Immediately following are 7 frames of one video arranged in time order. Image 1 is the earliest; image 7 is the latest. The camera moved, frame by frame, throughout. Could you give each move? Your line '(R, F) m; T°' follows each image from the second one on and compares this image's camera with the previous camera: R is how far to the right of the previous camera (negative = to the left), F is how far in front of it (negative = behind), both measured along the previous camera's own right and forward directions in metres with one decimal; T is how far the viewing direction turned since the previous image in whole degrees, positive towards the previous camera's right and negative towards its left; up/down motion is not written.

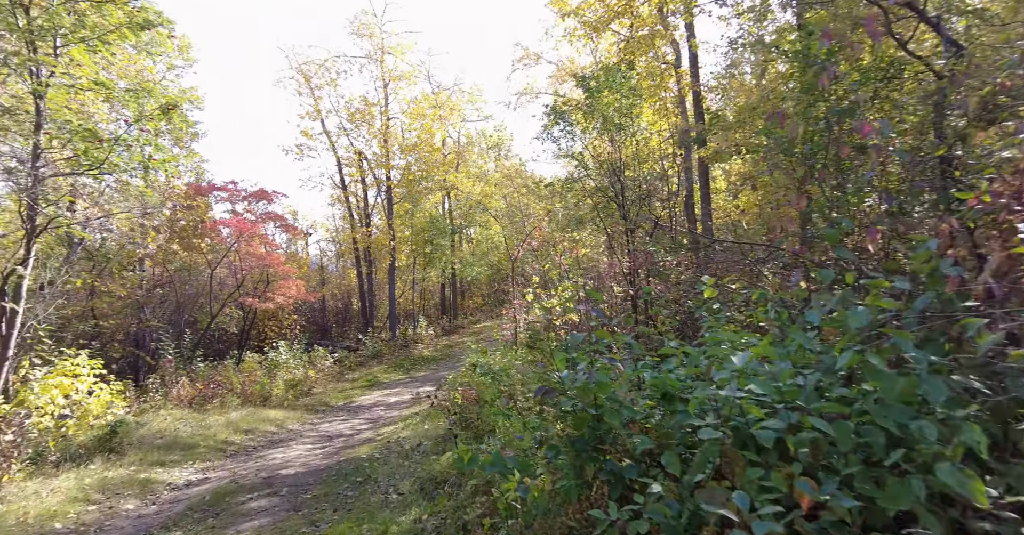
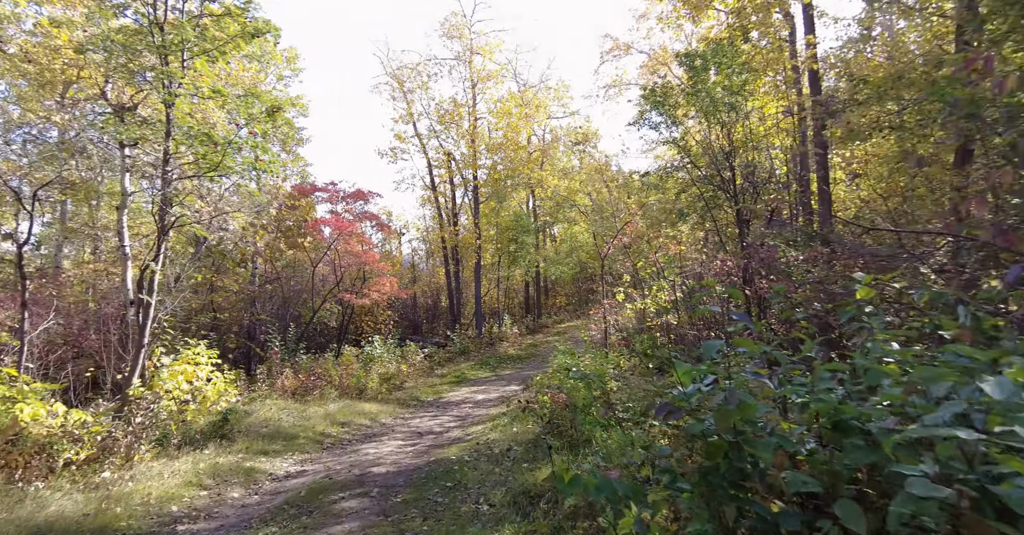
(-0.1, +0.3) m; -9°
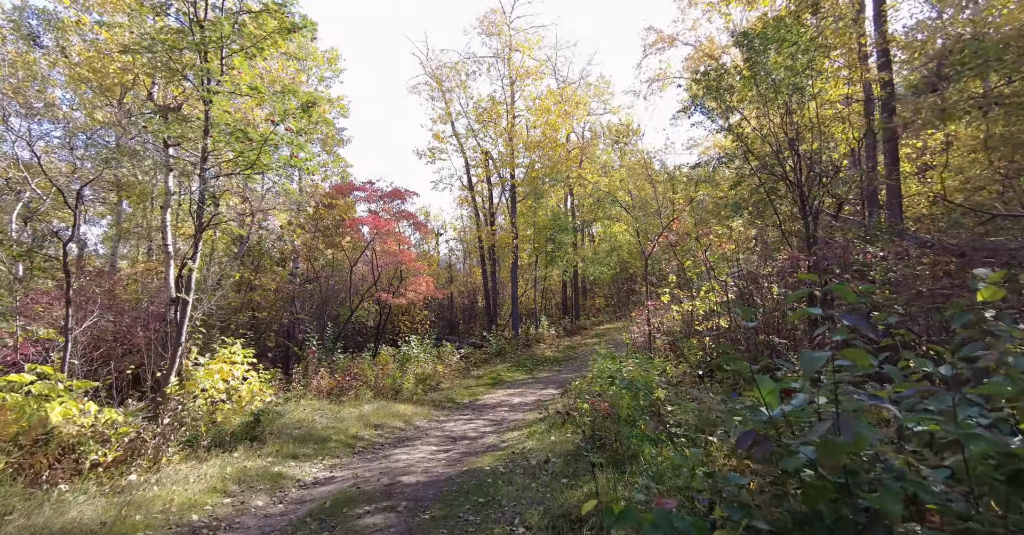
(0.0, +0.4) m; -4°
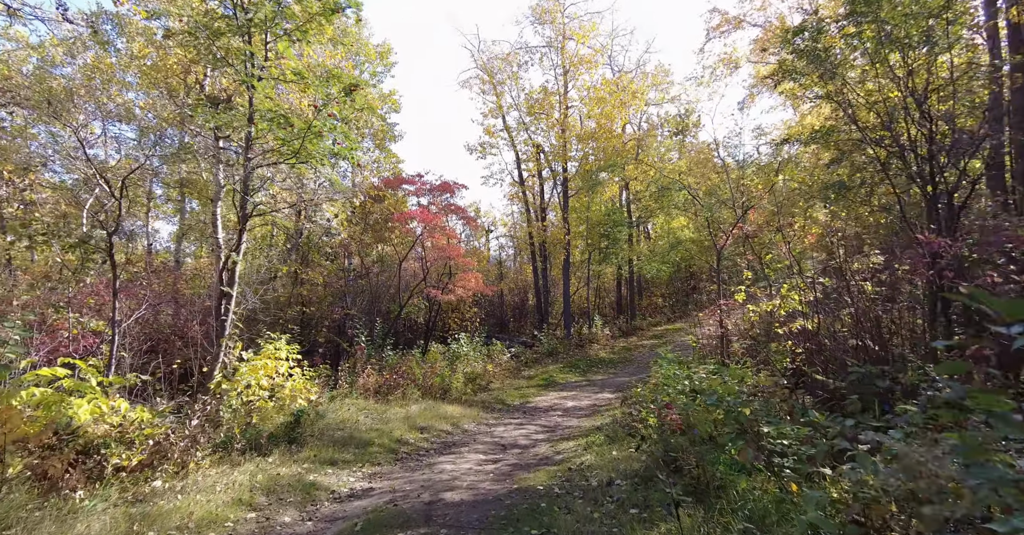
(-0.1, +0.7) m; -5°
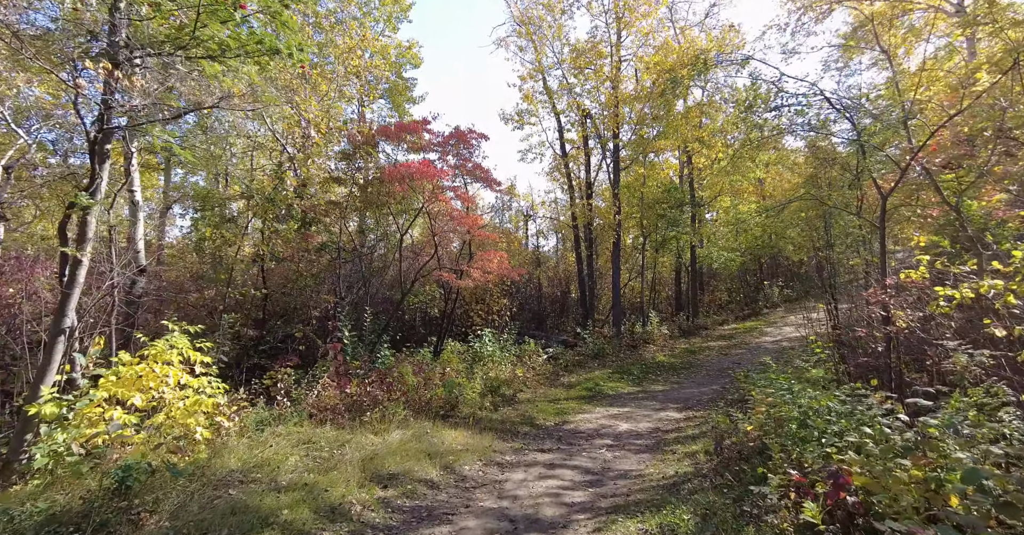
(+0.2, +3.4) m; -5°
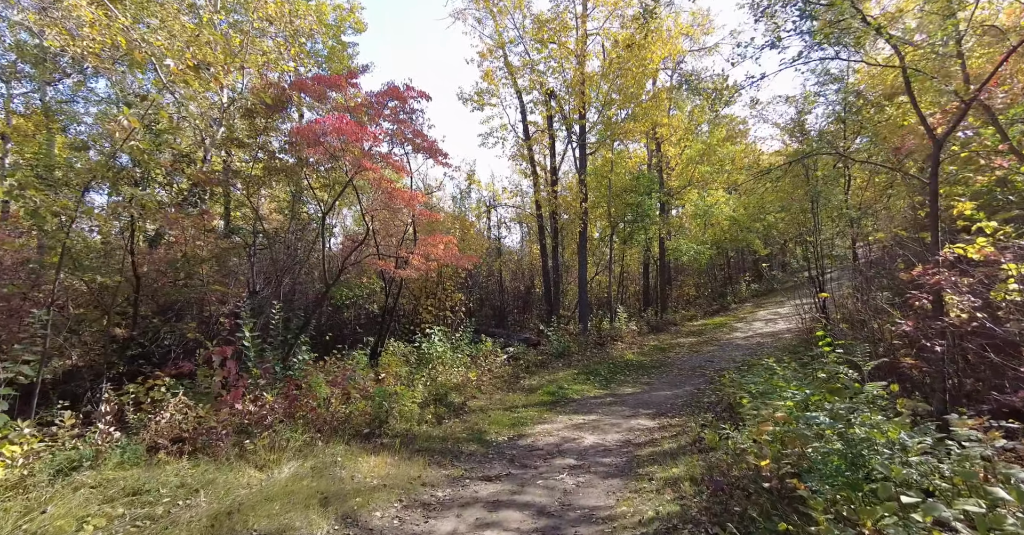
(+0.4, +1.7) m; +3°
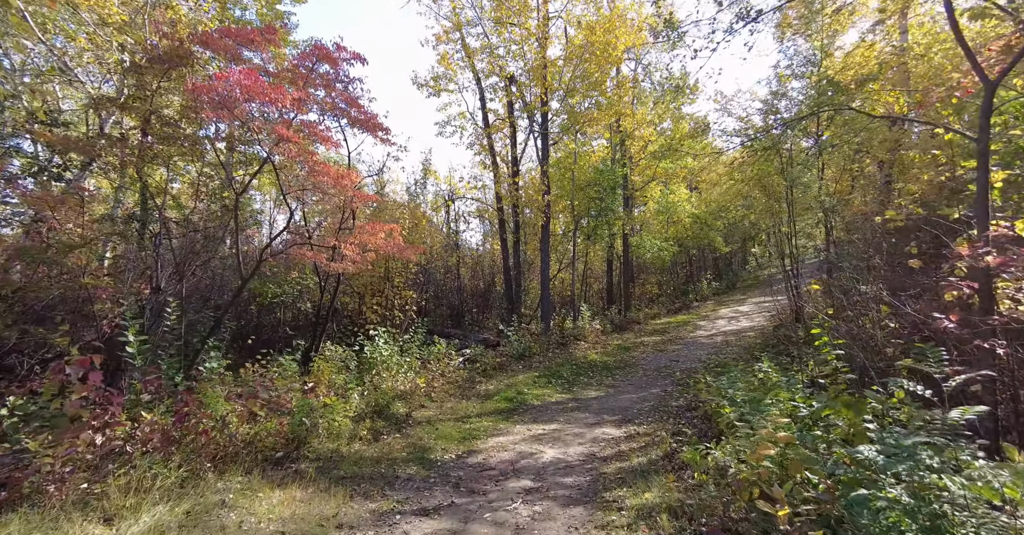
(+0.2, +1.1) m; +4°
